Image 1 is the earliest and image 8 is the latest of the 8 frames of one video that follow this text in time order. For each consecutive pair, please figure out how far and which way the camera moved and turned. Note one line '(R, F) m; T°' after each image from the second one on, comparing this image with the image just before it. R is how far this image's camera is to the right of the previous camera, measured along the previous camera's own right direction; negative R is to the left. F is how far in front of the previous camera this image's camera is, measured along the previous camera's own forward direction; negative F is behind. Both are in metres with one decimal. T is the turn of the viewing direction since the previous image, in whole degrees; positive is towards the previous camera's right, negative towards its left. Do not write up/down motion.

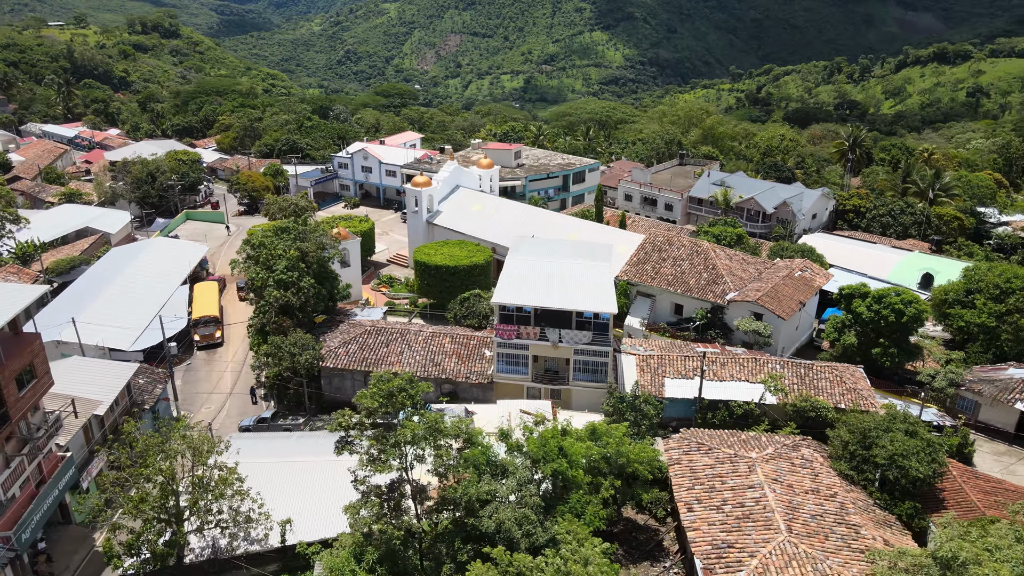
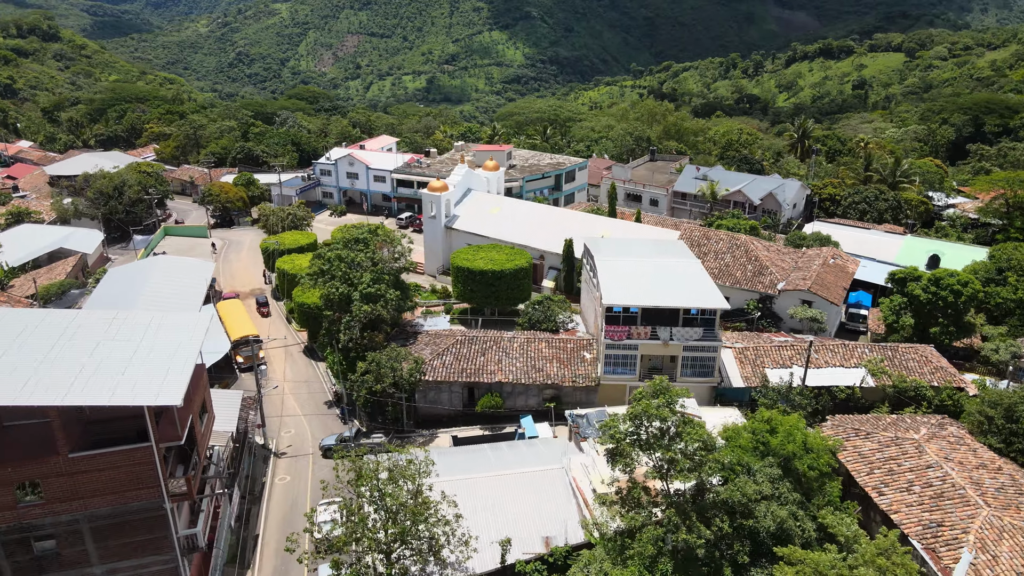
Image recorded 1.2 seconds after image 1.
(-8.3, +0.7) m; +7°
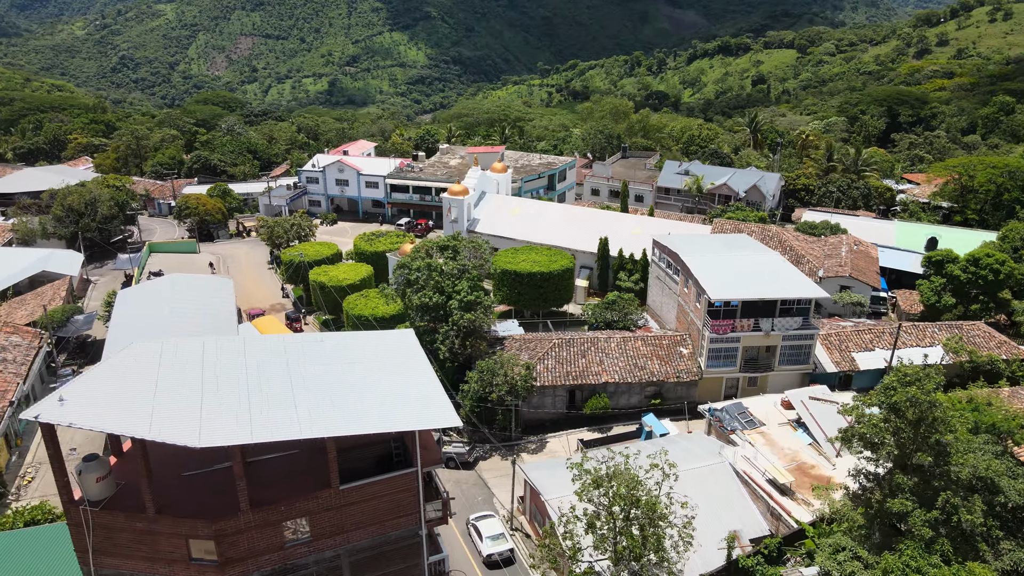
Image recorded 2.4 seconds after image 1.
(-8.3, +0.6) m; +7°
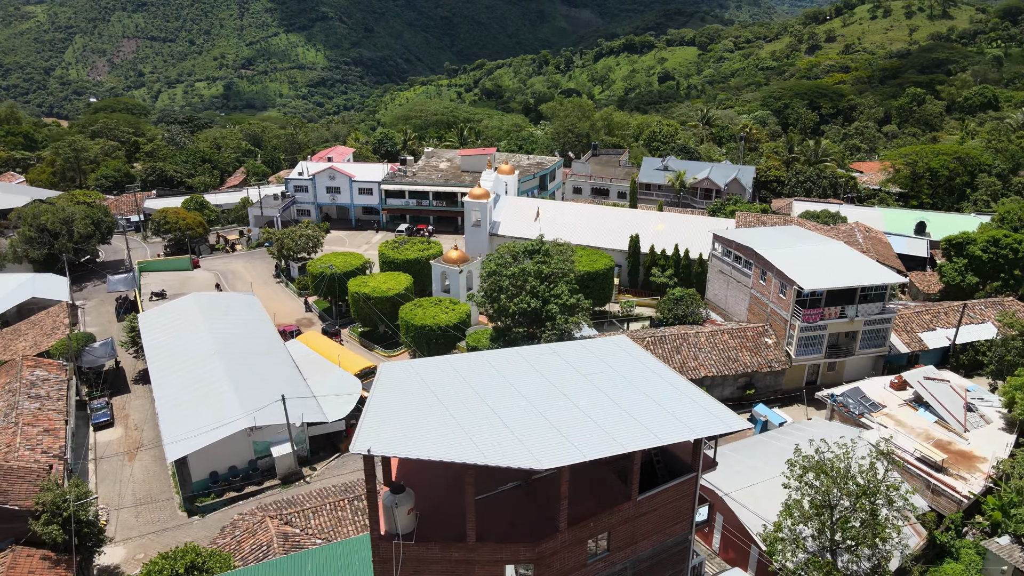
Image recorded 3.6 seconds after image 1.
(-8.2, +0.6) m; +7°
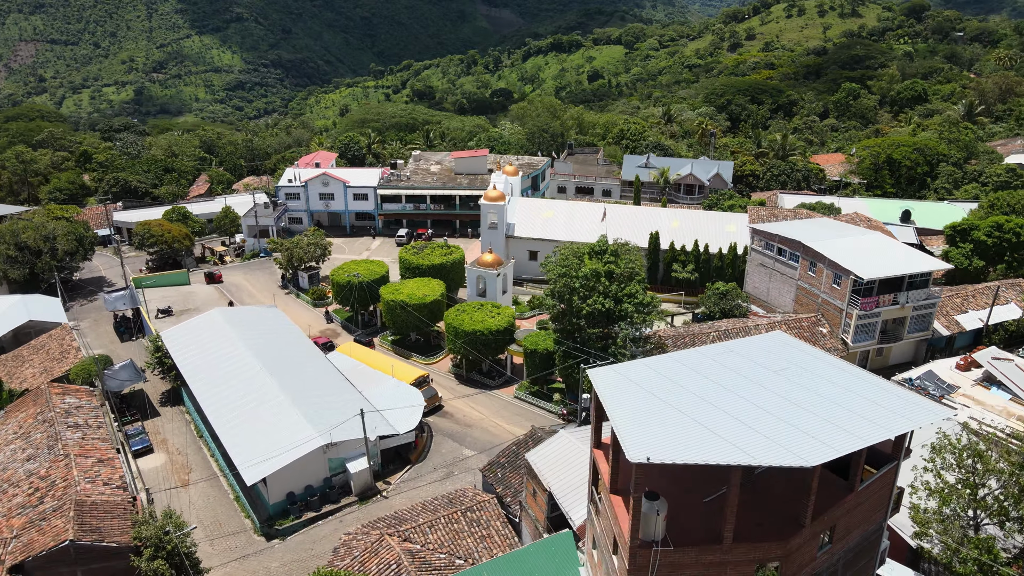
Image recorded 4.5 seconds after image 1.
(-6.3, +0.4) m; +5°
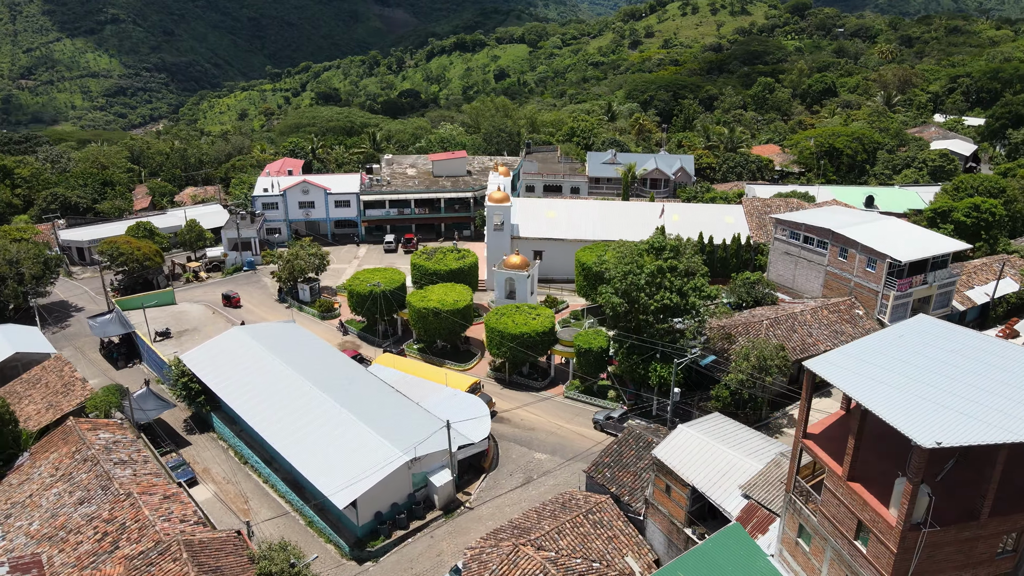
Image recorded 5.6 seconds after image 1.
(-7.1, +0.6) m; +7°
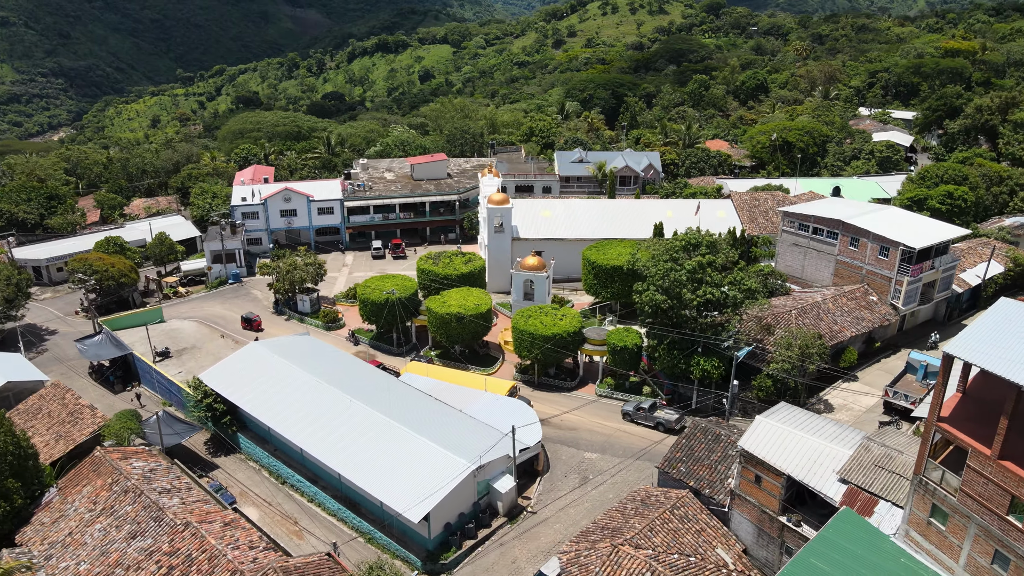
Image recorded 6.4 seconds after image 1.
(-5.4, +0.4) m; +6°
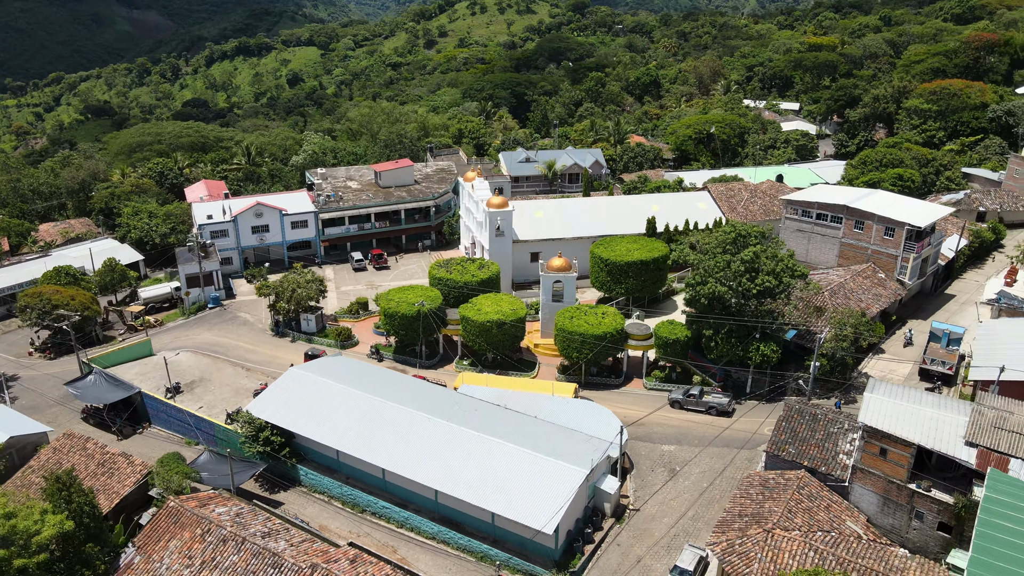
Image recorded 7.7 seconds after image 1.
(-8.9, +1.0) m; +10°
